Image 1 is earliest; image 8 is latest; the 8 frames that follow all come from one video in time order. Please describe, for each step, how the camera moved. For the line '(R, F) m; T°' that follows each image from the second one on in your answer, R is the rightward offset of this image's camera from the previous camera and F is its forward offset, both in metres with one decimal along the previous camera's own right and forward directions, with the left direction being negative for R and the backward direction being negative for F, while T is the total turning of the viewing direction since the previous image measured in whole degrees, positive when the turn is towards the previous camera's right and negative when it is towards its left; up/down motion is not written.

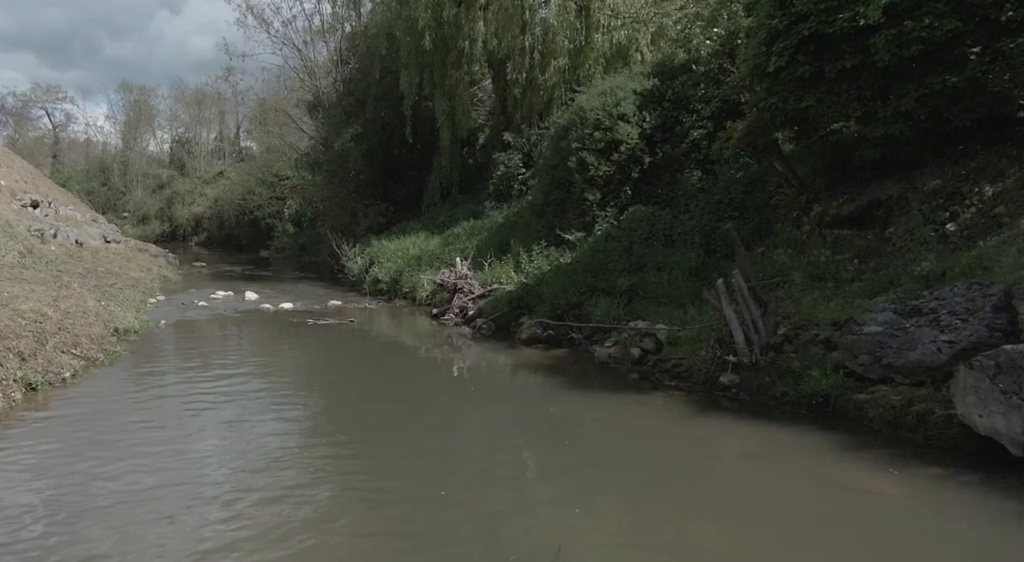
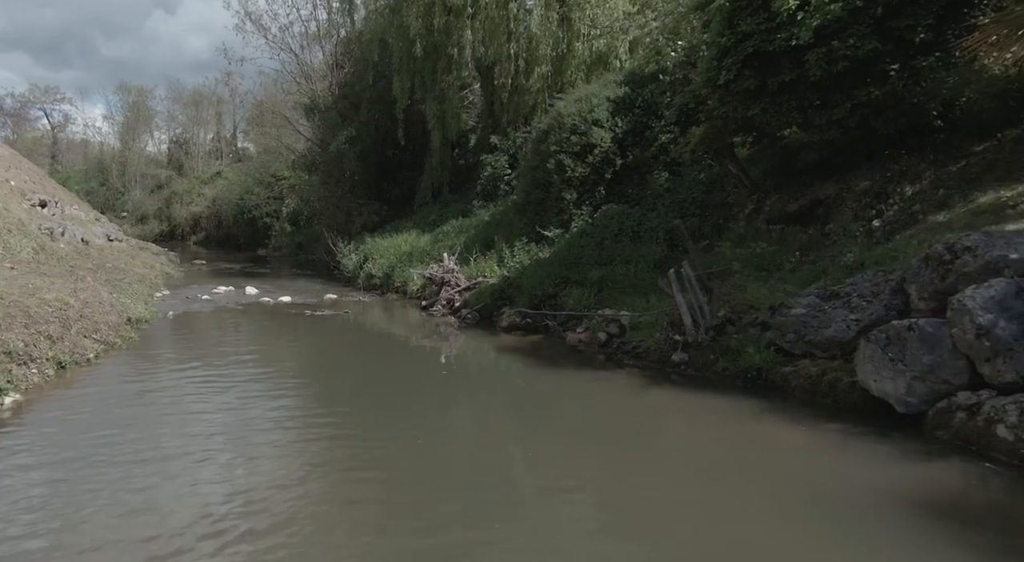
(+0.3, -1.1) m; 0°
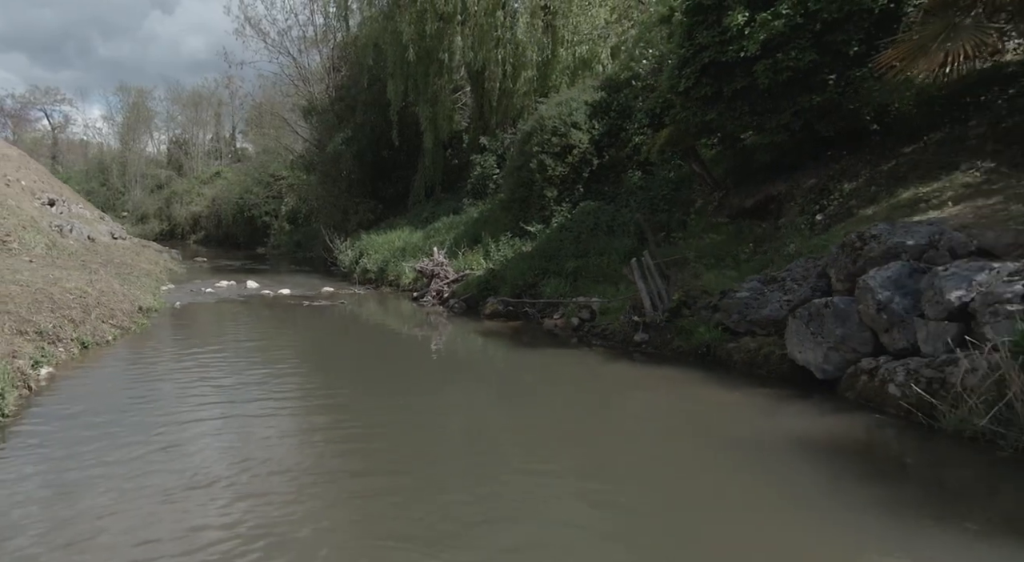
(+0.3, -1.1) m; 0°
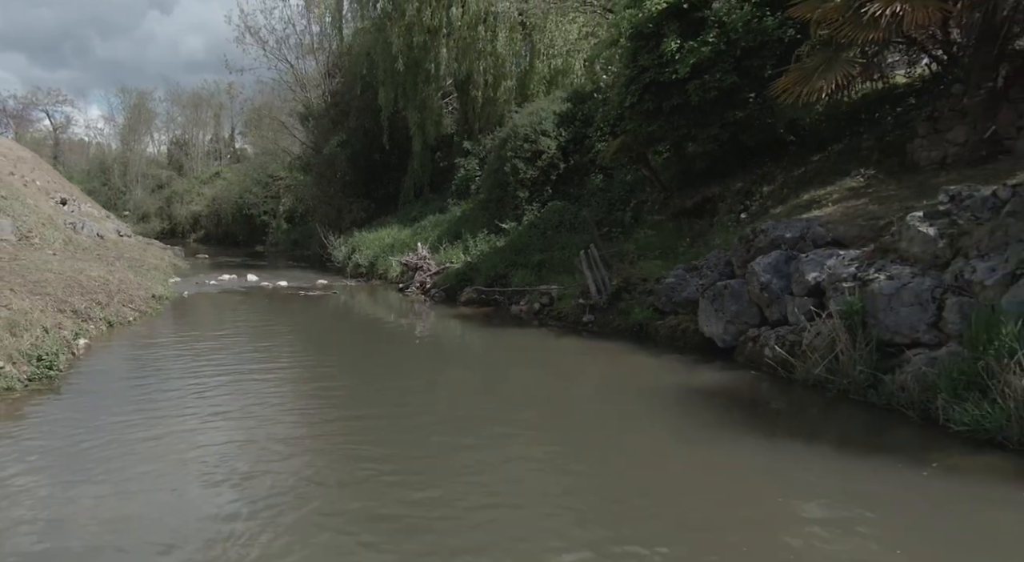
(+0.5, -1.8) m; 0°
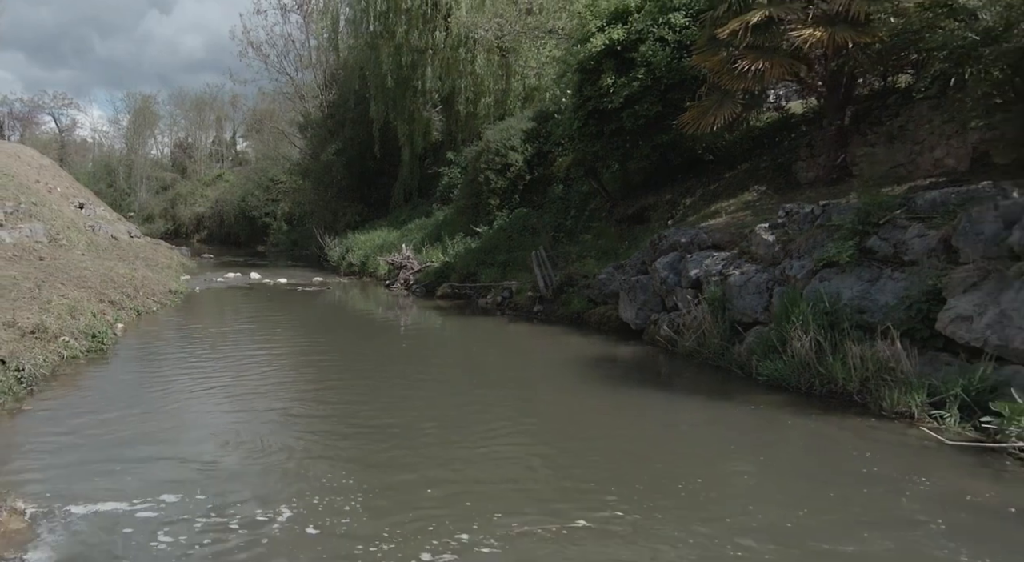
(+0.7, -2.4) m; 0°
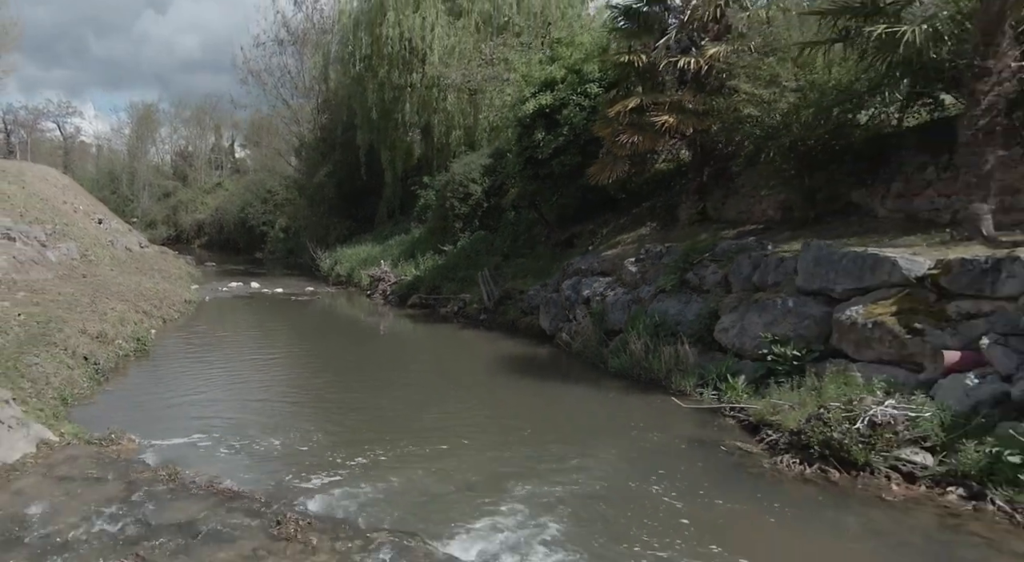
(+1.1, -3.7) m; 0°
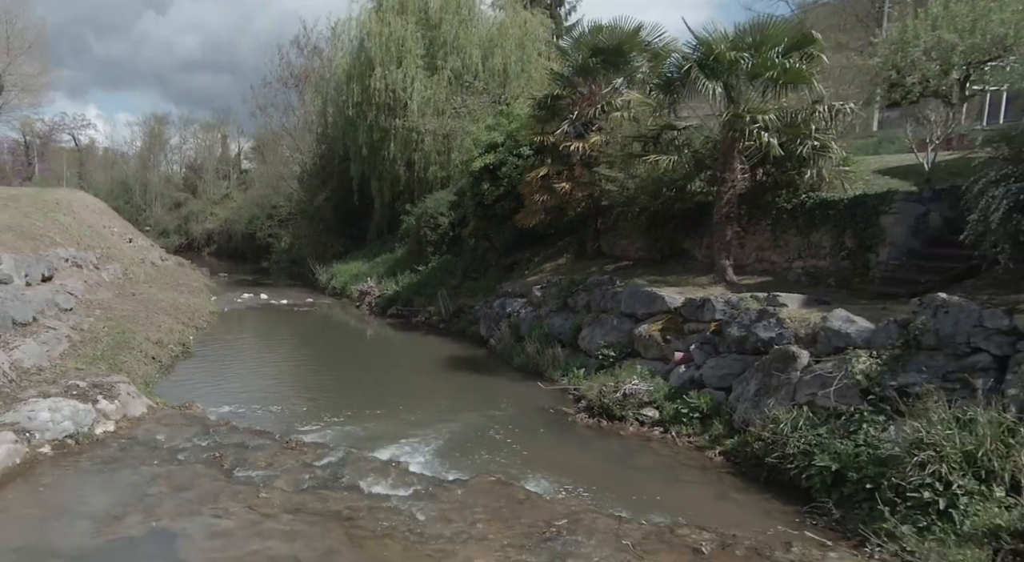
(+1.5, -5.3) m; 0°
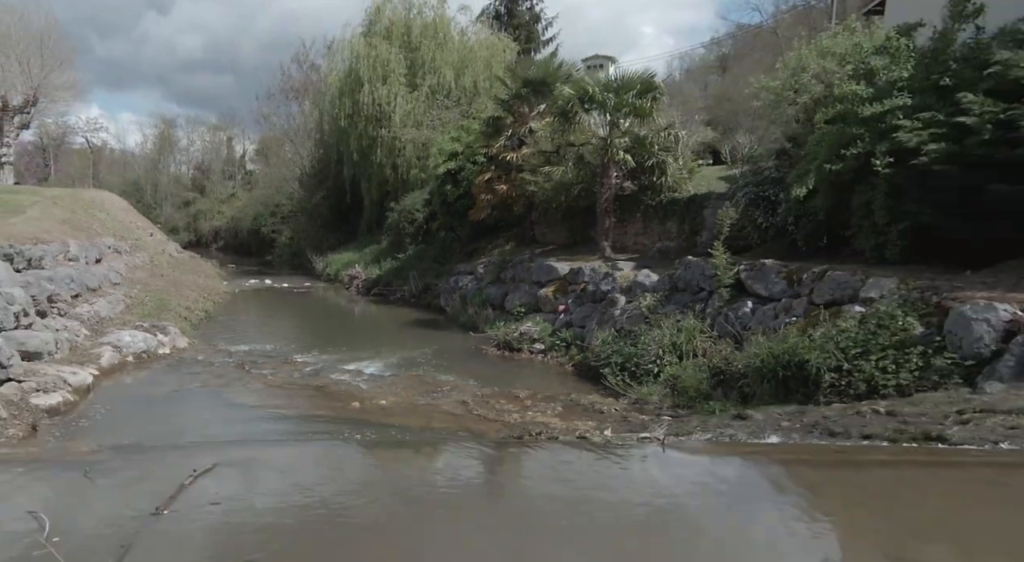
(+1.6, -5.3) m; 0°
